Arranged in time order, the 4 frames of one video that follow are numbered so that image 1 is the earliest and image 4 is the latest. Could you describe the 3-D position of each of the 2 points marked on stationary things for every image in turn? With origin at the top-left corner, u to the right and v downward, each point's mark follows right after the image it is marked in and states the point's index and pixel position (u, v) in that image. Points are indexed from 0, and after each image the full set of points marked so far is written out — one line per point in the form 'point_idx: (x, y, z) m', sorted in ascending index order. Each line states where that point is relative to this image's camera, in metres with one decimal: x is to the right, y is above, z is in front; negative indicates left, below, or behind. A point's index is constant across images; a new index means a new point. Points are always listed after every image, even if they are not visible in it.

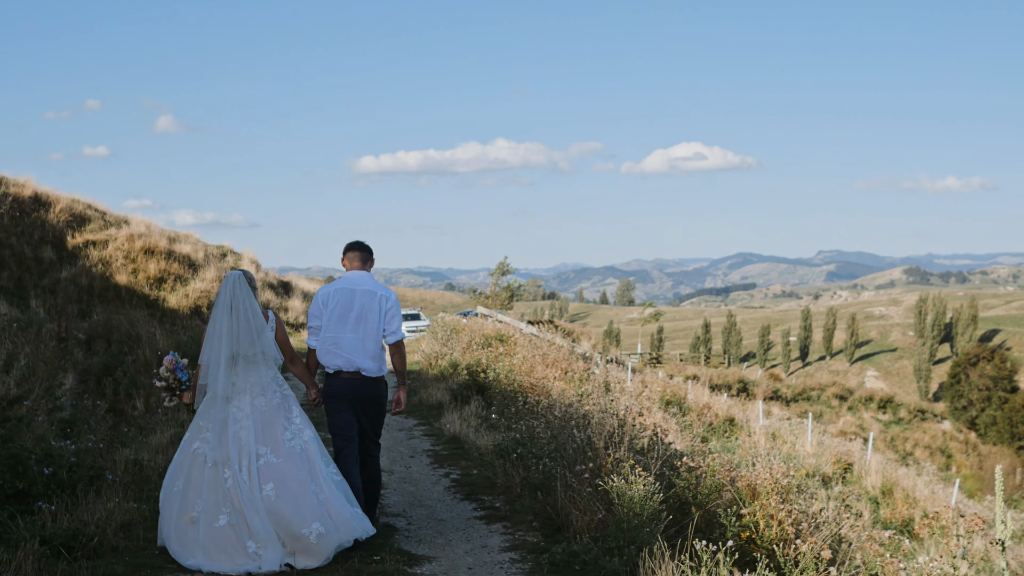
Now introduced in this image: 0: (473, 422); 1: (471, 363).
0: (-0.6, -2.0, +11.3) m
1: (-0.9, -1.6, +16.0) m
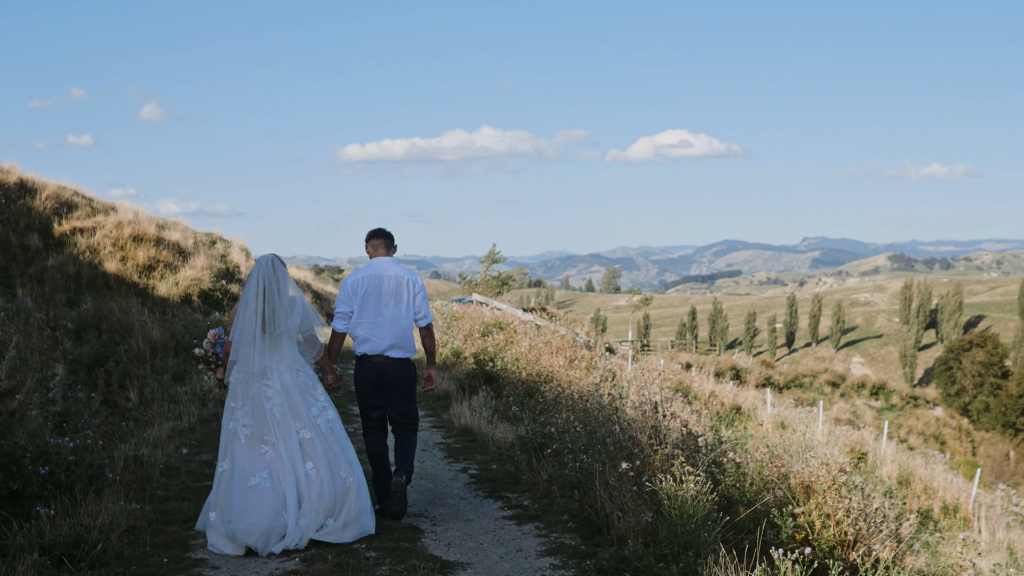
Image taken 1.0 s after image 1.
0: (-0.4, -1.8, +10.9) m
1: (-0.8, -1.3, +15.6) m
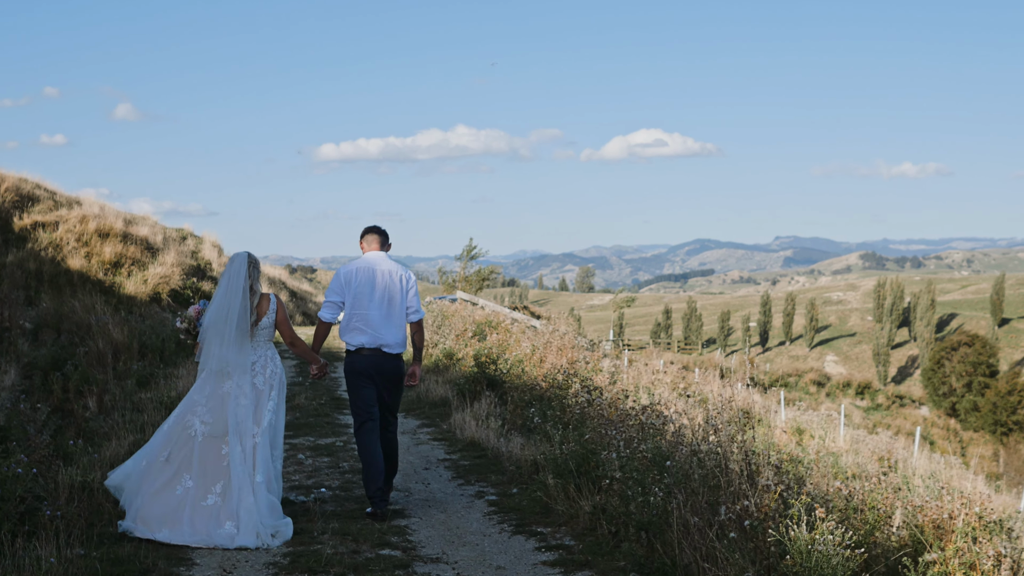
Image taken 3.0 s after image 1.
0: (-0.2, -1.8, +9.6) m
1: (-0.8, -1.2, +14.3) m
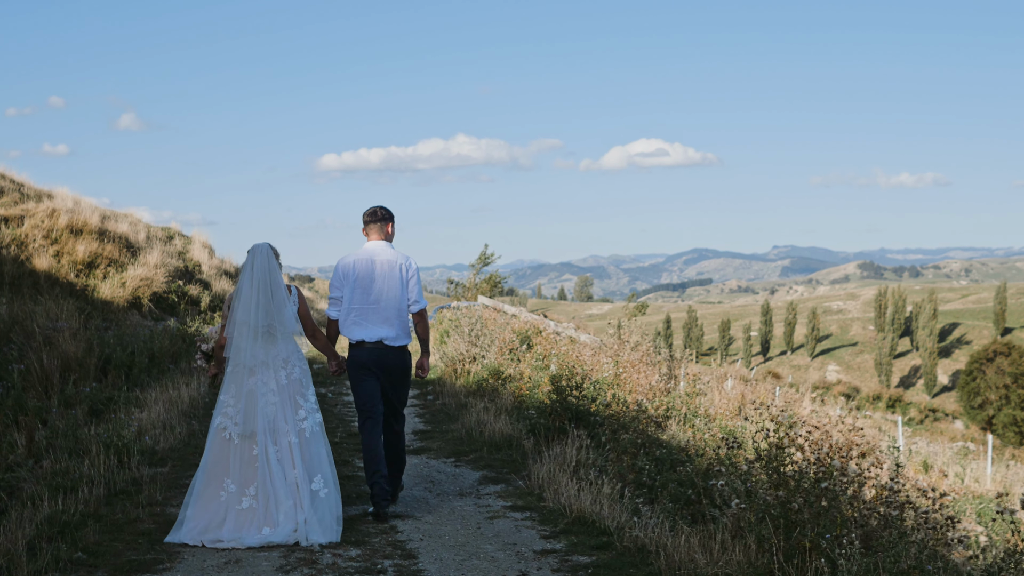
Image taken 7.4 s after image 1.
0: (+0.8, -1.7, +6.3) m
1: (+0.2, -1.2, +11.0) m
